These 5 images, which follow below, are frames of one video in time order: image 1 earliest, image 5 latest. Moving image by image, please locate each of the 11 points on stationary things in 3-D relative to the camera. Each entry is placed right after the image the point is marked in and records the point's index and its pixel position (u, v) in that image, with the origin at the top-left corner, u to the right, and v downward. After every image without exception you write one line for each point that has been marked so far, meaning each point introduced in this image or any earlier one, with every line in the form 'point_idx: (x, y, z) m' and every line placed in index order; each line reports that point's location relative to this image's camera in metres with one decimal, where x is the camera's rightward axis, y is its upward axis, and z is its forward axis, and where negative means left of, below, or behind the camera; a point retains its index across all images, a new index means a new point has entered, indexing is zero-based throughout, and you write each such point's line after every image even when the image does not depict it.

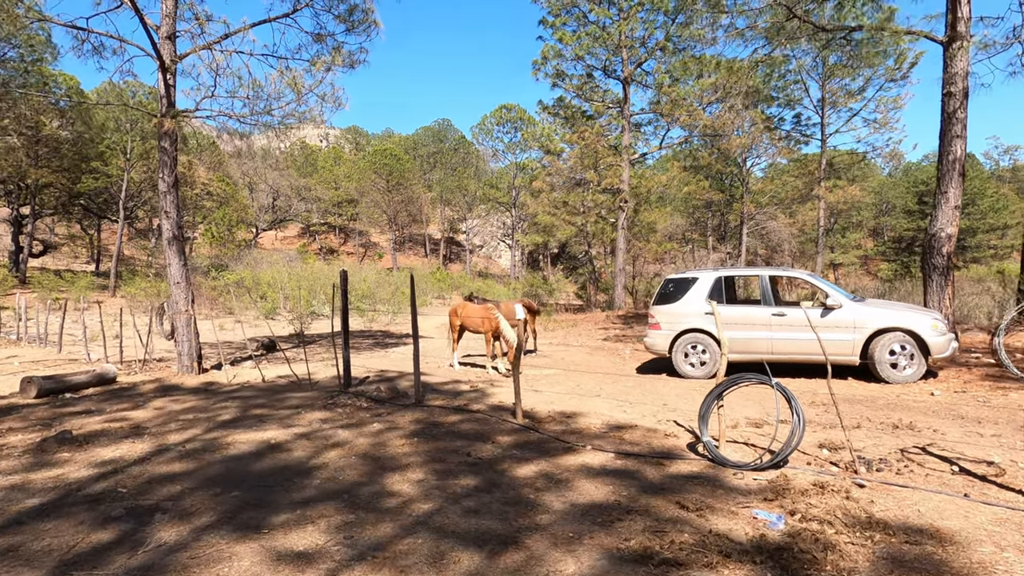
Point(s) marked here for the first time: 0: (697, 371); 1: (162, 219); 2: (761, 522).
0: (+2.4, -1.1, +7.1) m
1: (-5.7, +1.1, +8.7) m
2: (+1.3, -1.2, +2.8) m
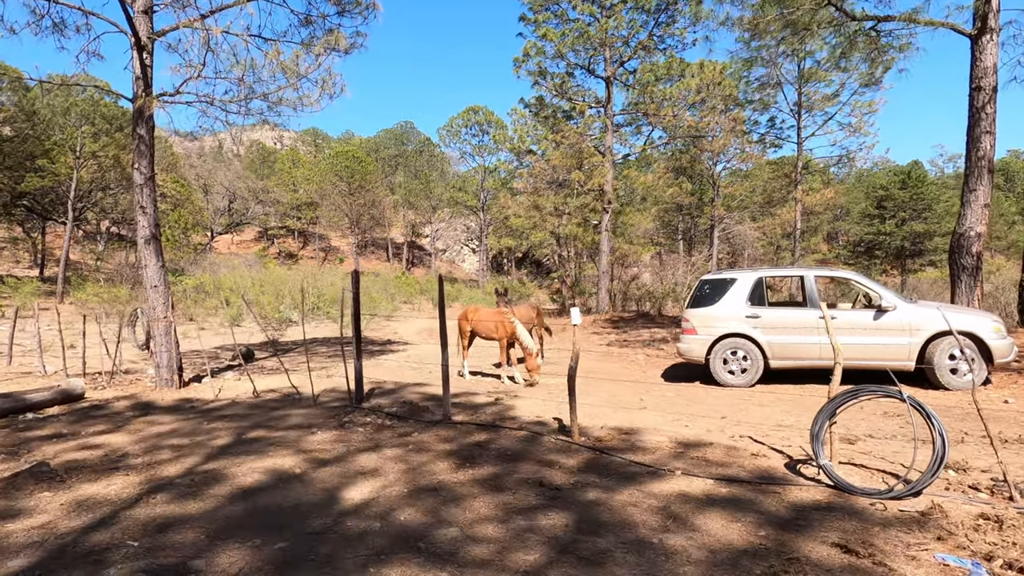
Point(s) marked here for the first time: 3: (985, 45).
0: (+2.8, -1.1, +6.7) m
1: (-5.4, +1.1, +7.8) m
2: (+1.9, -1.2, +2.3) m
3: (+6.7, +3.5, +7.6) m
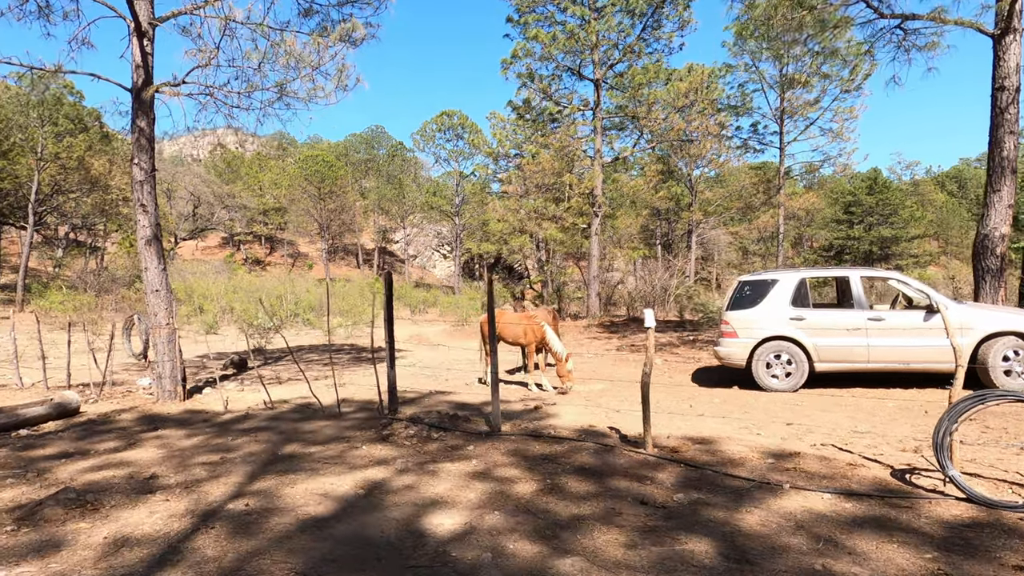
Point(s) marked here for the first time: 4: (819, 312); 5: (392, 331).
0: (+3.2, -1.1, +6.5) m
1: (-5.1, +1.0, +7.2) m
2: (+2.6, -1.2, +2.1) m
3: (+7.1, +3.4, +7.7) m
4: (+3.6, -0.3, +6.4) m
5: (-1.3, -0.5, +5.9) m
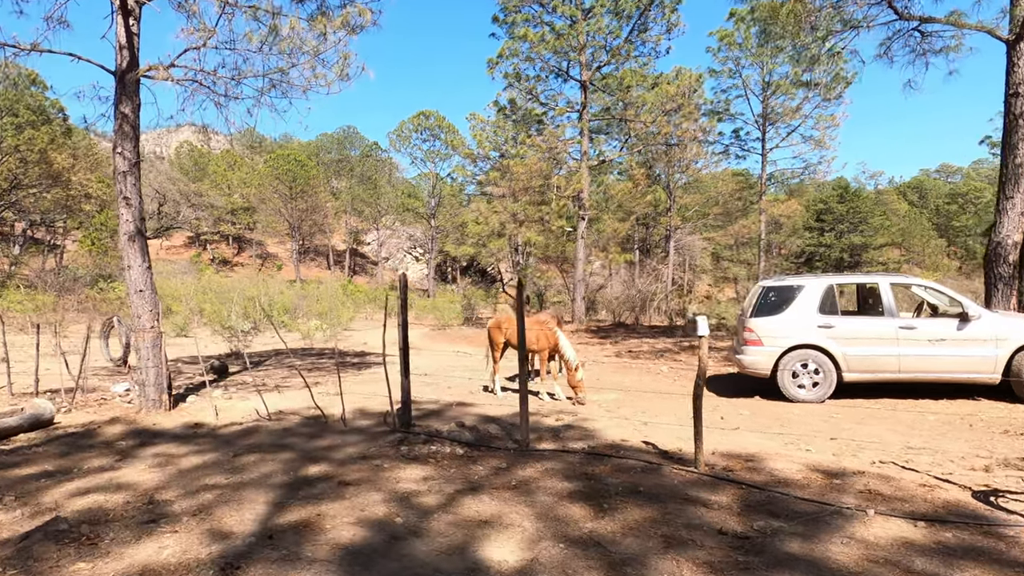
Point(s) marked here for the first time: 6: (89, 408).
0: (+3.4, -1.2, +6.3) m
1: (-4.9, +1.0, +6.6) m
2: (+3.0, -1.2, +1.8) m
3: (+7.3, +3.3, +7.7) m
4: (+3.8, -0.4, +6.2) m
5: (-1.1, -0.5, +5.4) m
6: (-5.6, -1.6, +7.1) m
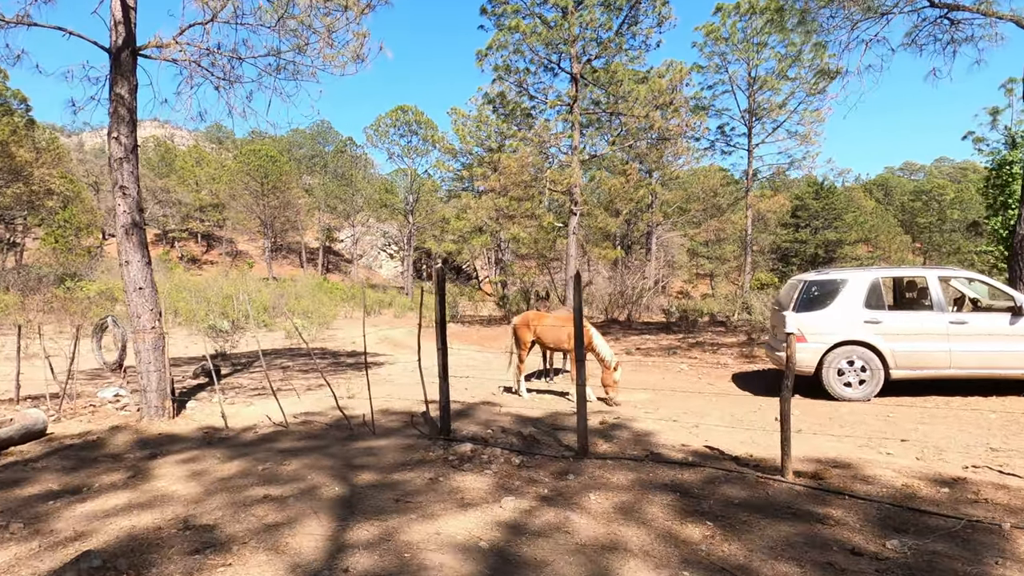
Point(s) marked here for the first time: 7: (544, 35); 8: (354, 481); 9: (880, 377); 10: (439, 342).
0: (+3.8, -1.2, +6.0) m
1: (-4.5, +1.0, +6.1) m
2: (+3.6, -1.2, +1.6) m
3: (+7.6, +3.4, +7.6) m
4: (+4.2, -0.3, +6.0) m
5: (-0.6, -0.5, +5.0) m
6: (-5.2, -1.6, +6.5) m
7: (+1.7, +9.3, +19.7) m
8: (-1.1, -1.4, +3.8) m
9: (+4.1, -1.0, +6.0) m
10: (-0.7, -0.5, +5.0) m
